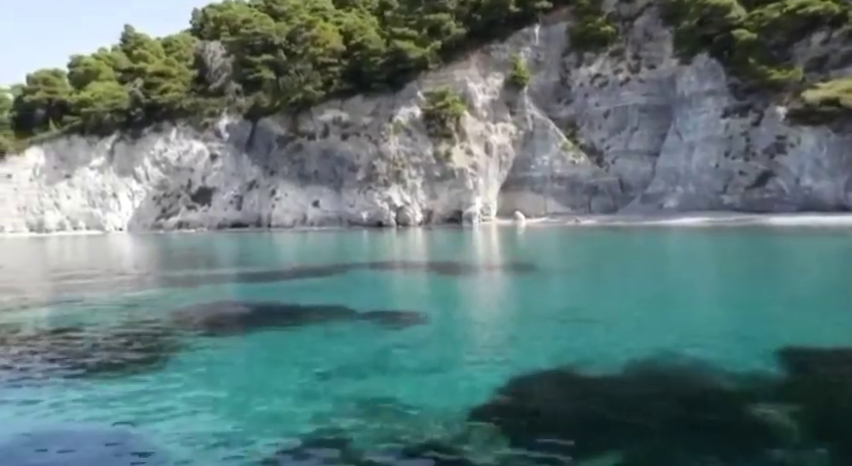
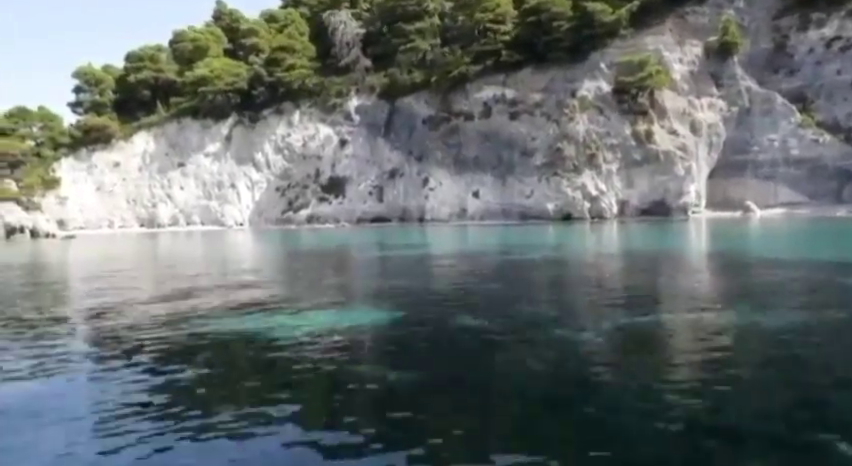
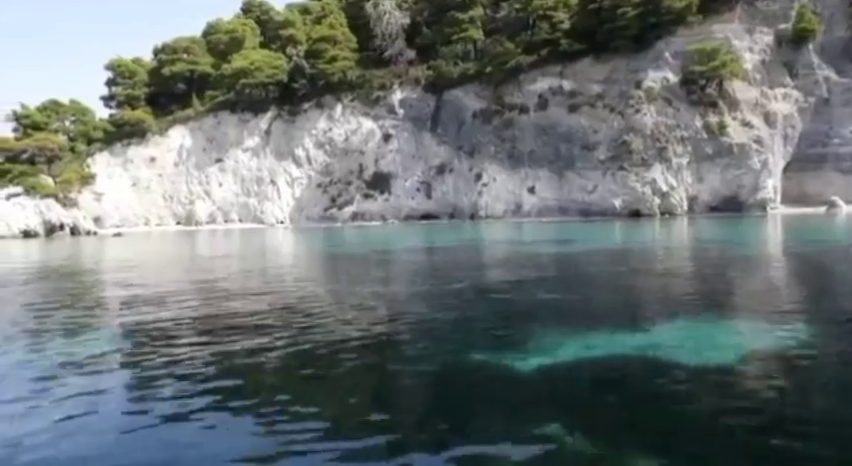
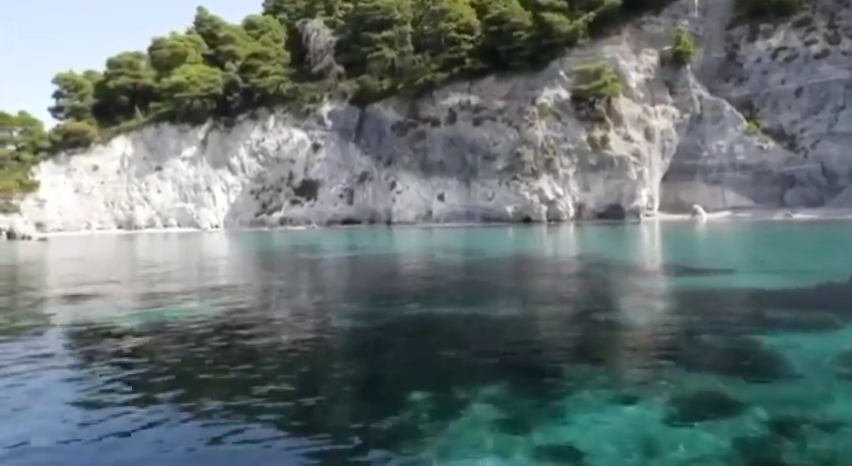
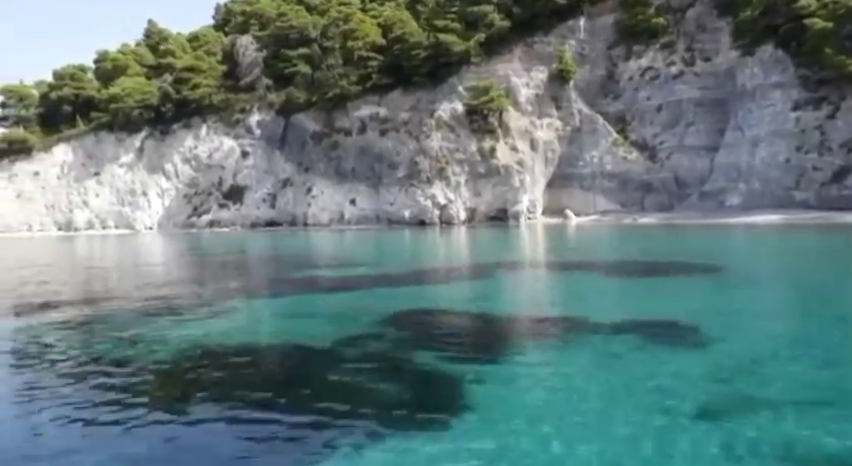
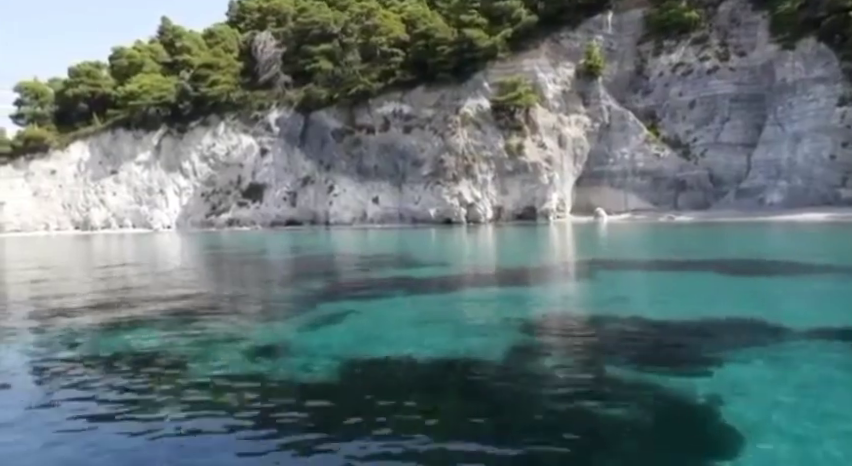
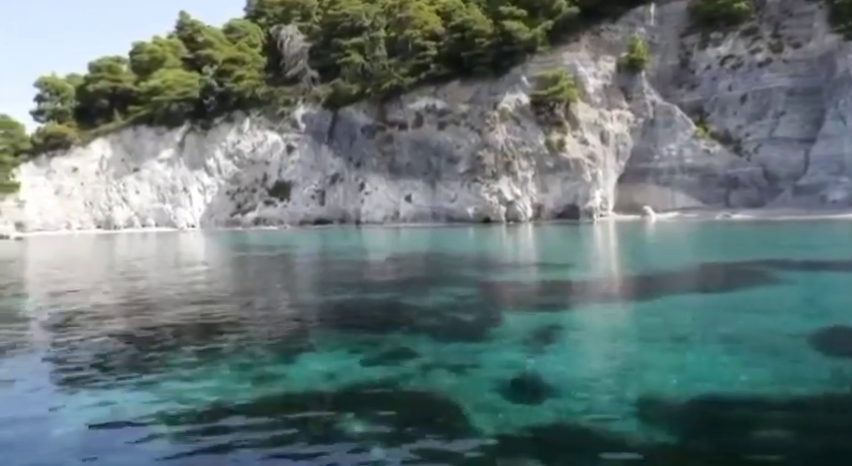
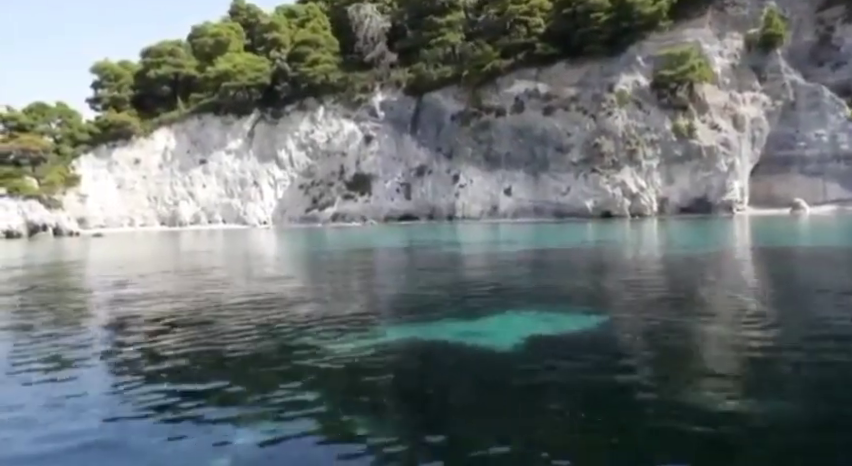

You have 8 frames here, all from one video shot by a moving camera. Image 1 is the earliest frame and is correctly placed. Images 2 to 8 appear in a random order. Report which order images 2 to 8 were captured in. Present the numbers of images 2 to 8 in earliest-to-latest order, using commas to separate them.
5, 6, 7, 4, 2, 8, 3
